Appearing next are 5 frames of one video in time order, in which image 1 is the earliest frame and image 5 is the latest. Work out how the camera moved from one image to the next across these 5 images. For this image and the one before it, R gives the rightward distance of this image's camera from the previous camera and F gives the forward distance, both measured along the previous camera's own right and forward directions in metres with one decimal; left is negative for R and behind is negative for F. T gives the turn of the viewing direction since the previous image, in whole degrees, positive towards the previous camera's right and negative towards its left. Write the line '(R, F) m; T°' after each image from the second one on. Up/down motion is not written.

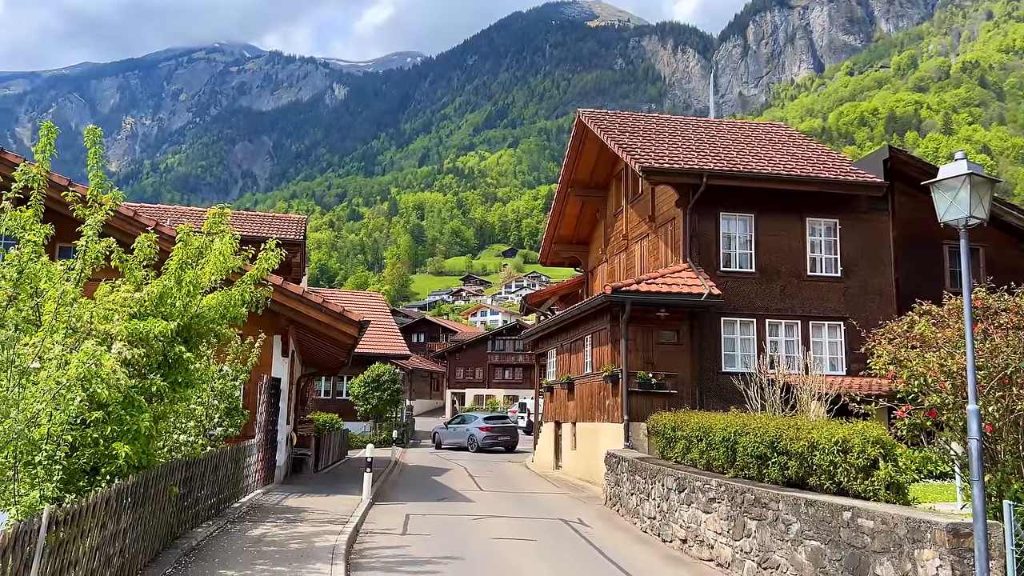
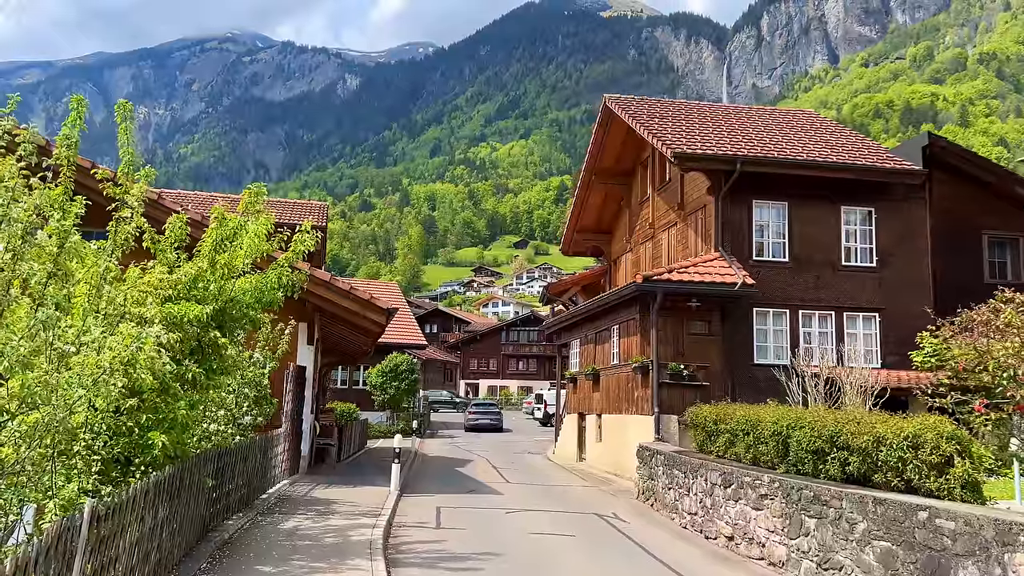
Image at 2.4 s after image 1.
(-0.4, +0.4) m; -1°
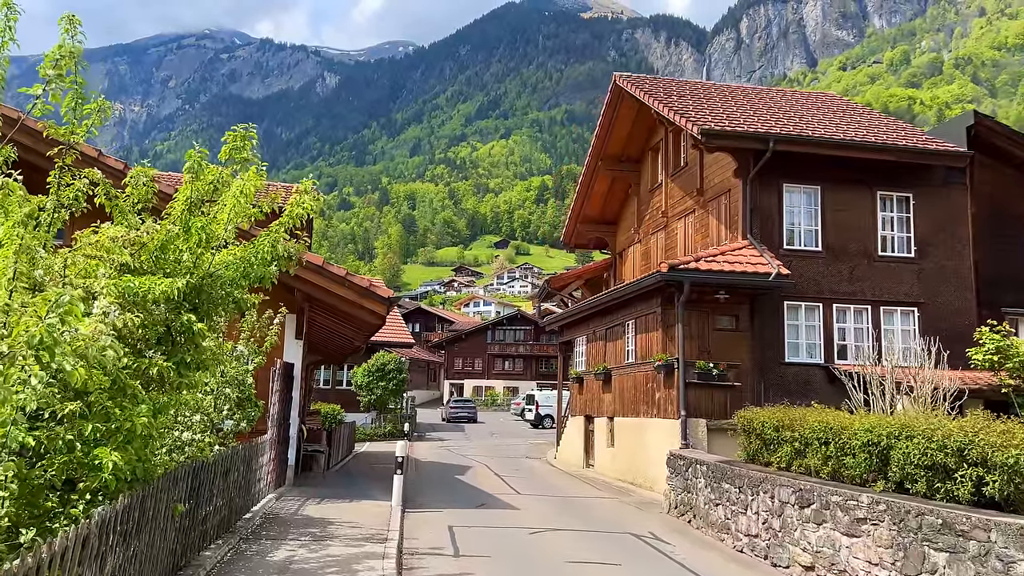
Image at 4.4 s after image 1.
(-0.6, +1.8) m; +1°
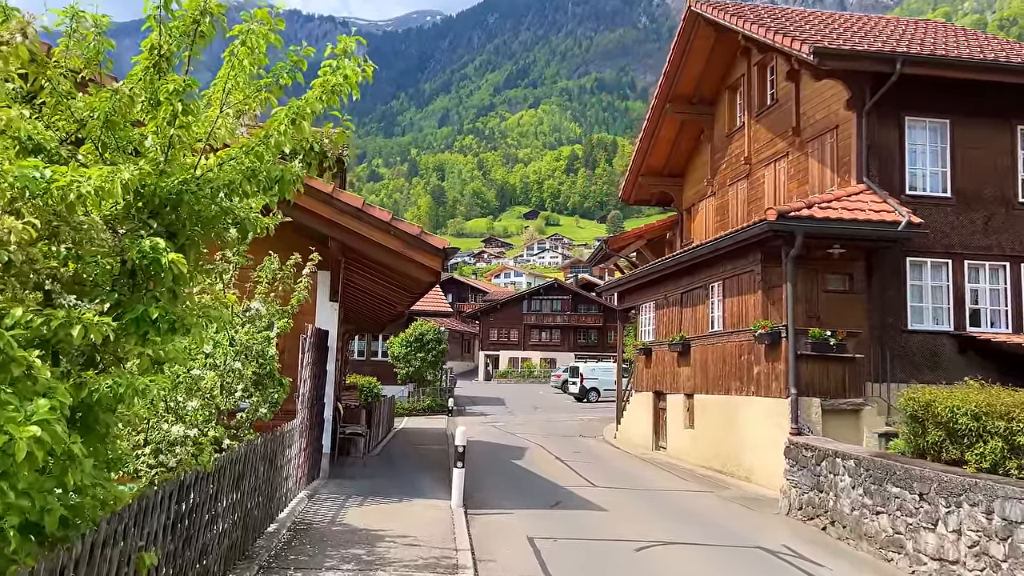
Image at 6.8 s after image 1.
(-0.8, +2.6) m; -2°
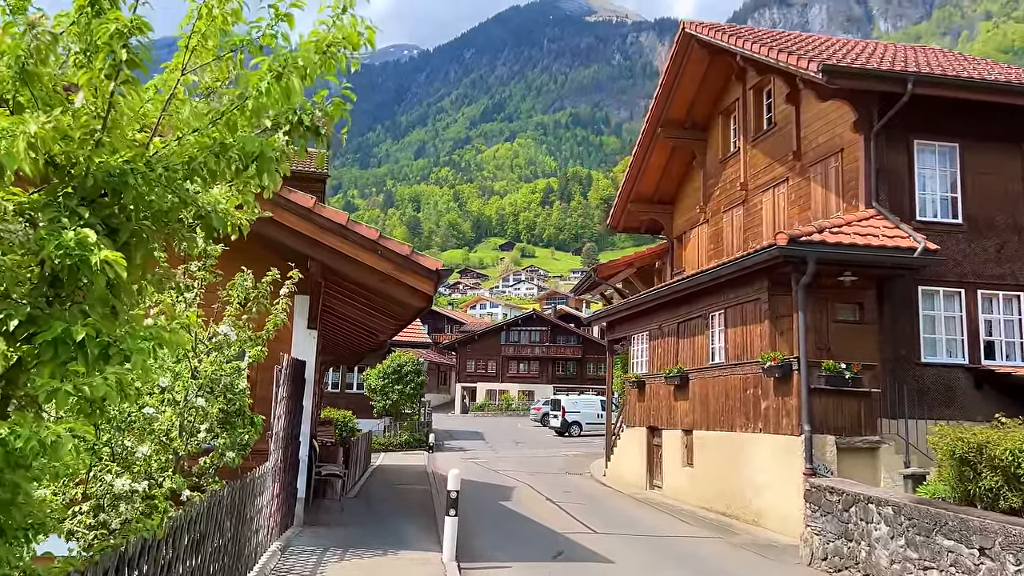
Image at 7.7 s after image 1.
(-0.3, +1.0) m; +2°
